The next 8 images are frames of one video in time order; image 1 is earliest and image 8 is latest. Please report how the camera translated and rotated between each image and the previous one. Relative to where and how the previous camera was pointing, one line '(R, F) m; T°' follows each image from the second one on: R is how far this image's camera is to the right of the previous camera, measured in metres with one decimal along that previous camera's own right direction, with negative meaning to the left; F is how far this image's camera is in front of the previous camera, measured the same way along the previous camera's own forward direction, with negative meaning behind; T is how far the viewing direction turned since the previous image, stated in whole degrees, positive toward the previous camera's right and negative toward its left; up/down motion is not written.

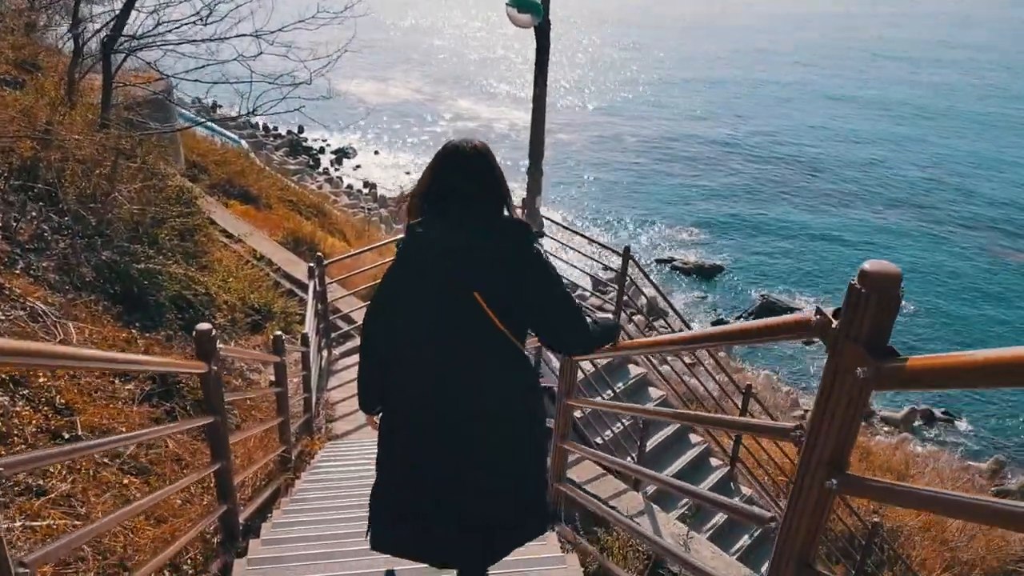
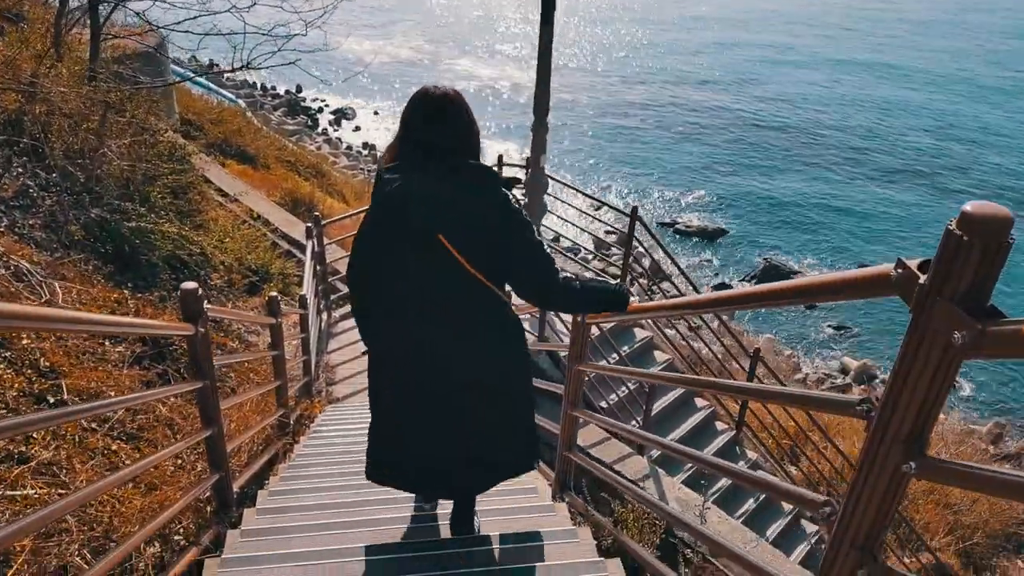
(0.0, +0.2) m; 0°
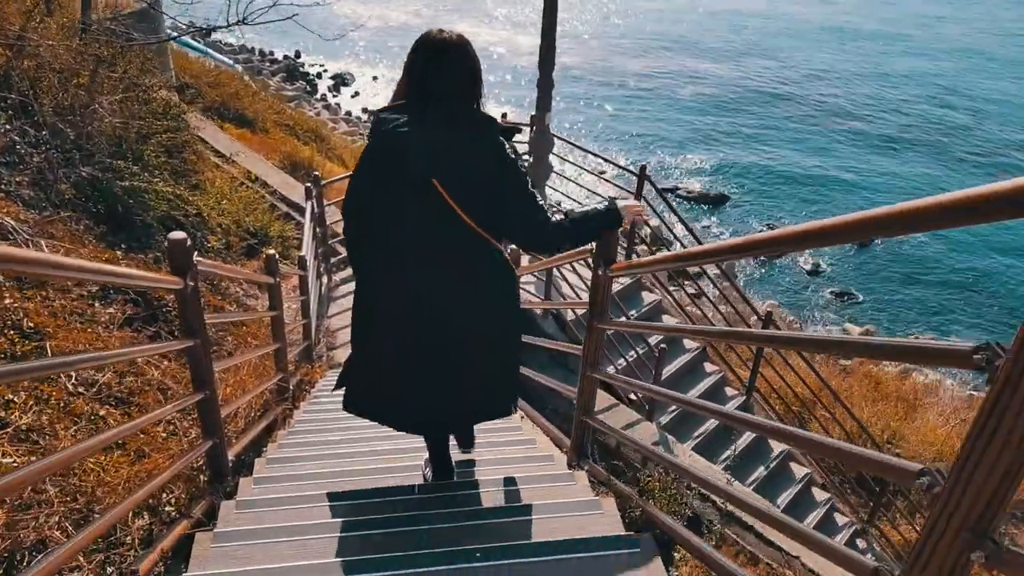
(0.0, +0.2) m; 0°
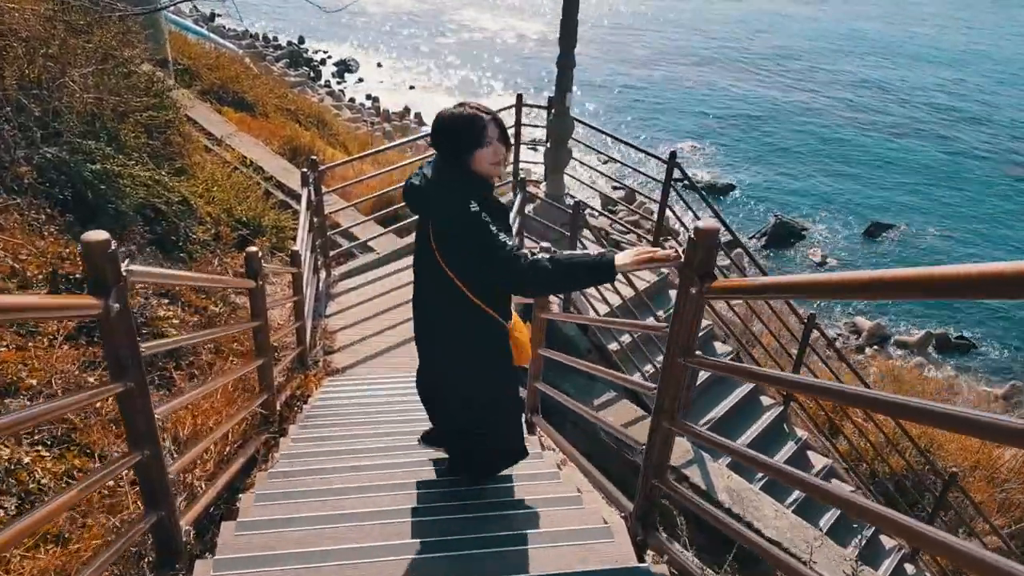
(-0.1, +0.7) m; 0°
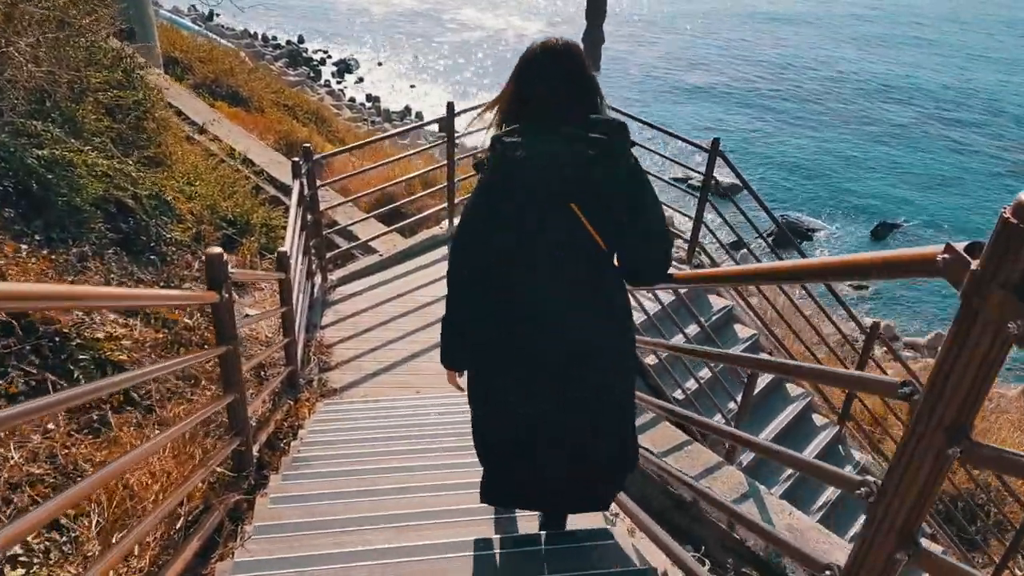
(-0.2, +0.8) m; 0°
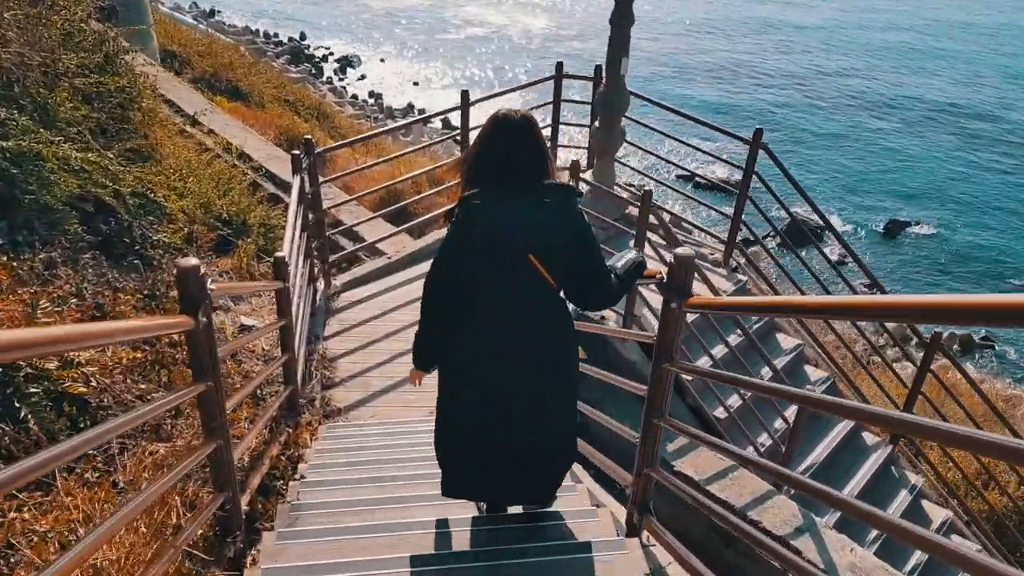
(-0.1, +0.5) m; 0°
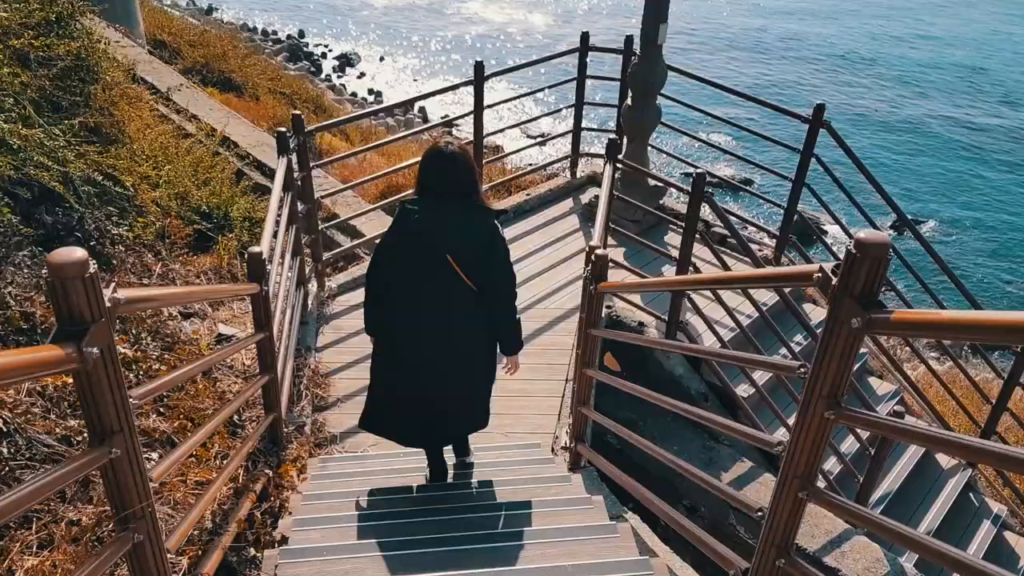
(-0.2, +0.8) m; 0°
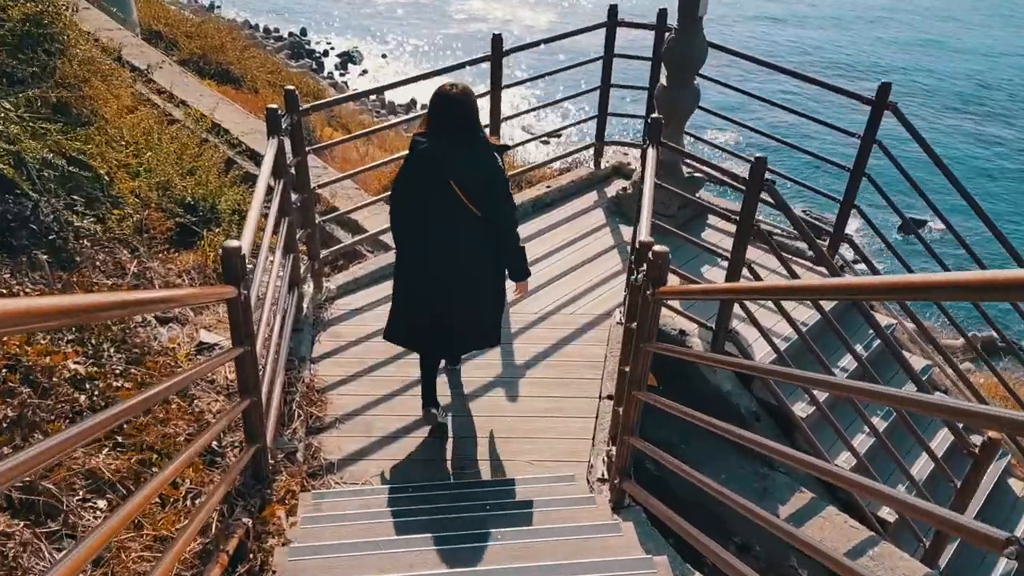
(-0.1, +0.6) m; 0°
